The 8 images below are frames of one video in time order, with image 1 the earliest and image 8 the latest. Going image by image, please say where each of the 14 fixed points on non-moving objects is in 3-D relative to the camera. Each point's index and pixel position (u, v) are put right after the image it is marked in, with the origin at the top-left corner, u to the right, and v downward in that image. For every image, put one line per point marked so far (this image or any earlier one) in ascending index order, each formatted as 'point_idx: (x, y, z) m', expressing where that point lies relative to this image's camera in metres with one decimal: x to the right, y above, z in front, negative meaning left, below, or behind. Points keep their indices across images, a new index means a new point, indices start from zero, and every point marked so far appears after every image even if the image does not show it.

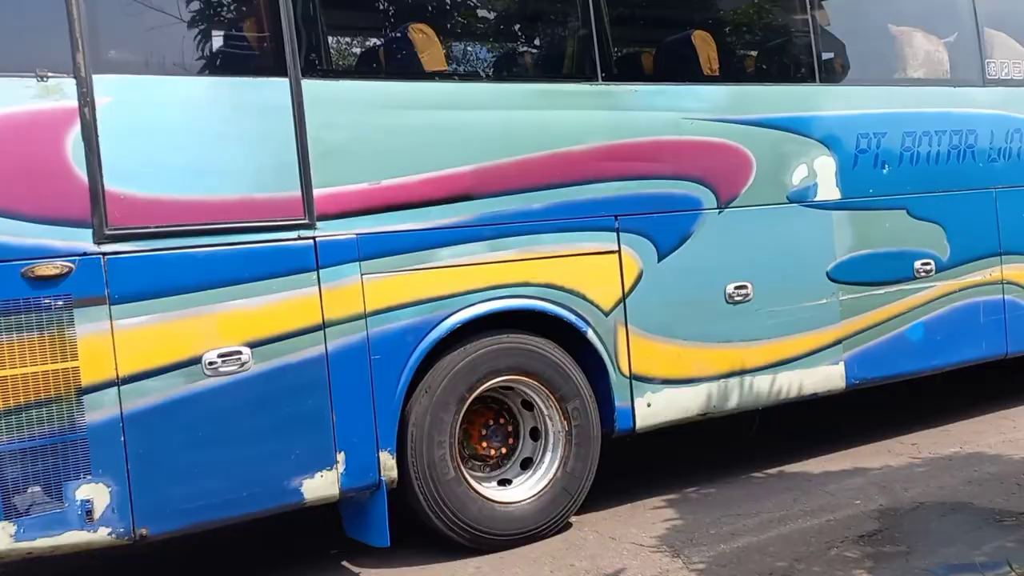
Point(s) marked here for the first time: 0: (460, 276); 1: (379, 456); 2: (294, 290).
0: (-0.3, +0.1, +4.2) m
1: (-0.6, -0.8, +4.1) m
2: (-1.0, 0.0, +3.8) m
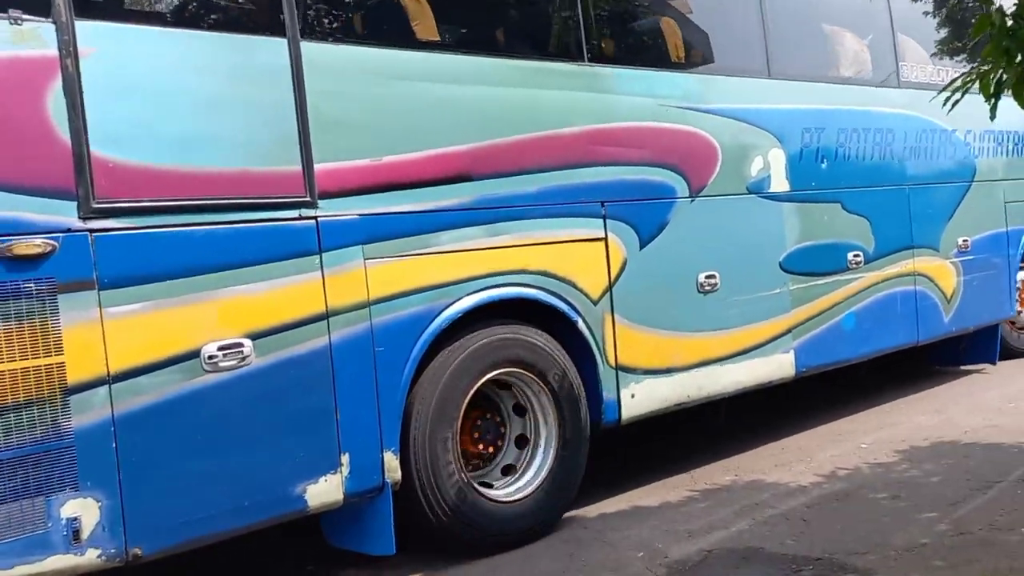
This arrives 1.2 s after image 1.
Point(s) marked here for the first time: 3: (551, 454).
0: (-0.2, +0.1, +4.0) m
1: (-0.6, -0.7, +3.8) m
2: (-0.9, 0.0, +3.4) m
3: (+0.2, -0.9, +4.4) m
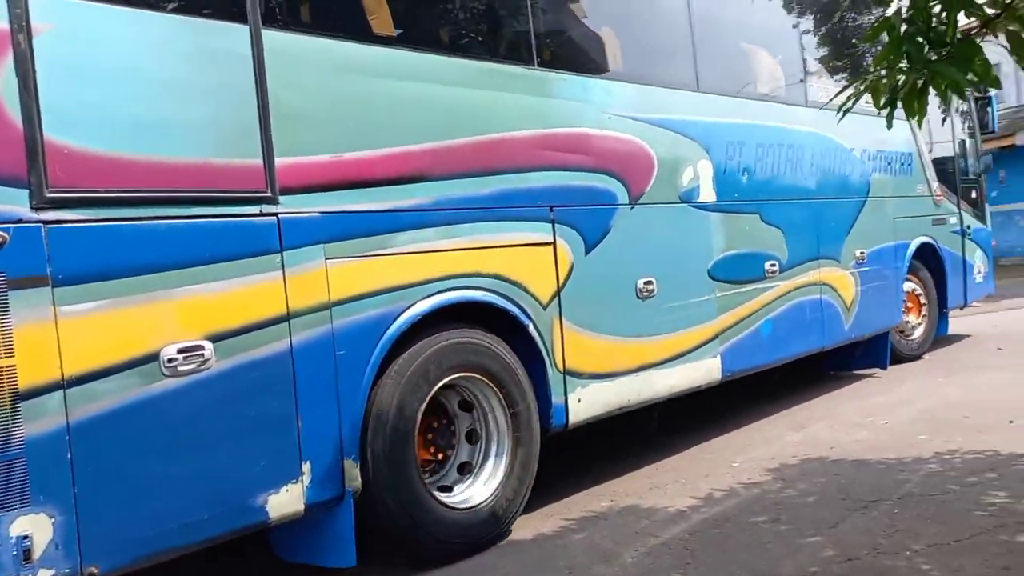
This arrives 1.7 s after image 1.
0: (-0.4, +0.1, +3.9) m
1: (-0.7, -0.7, +3.6) m
2: (-1.0, 0.0, +3.3) m
3: (0.0, -0.9, +4.4) m
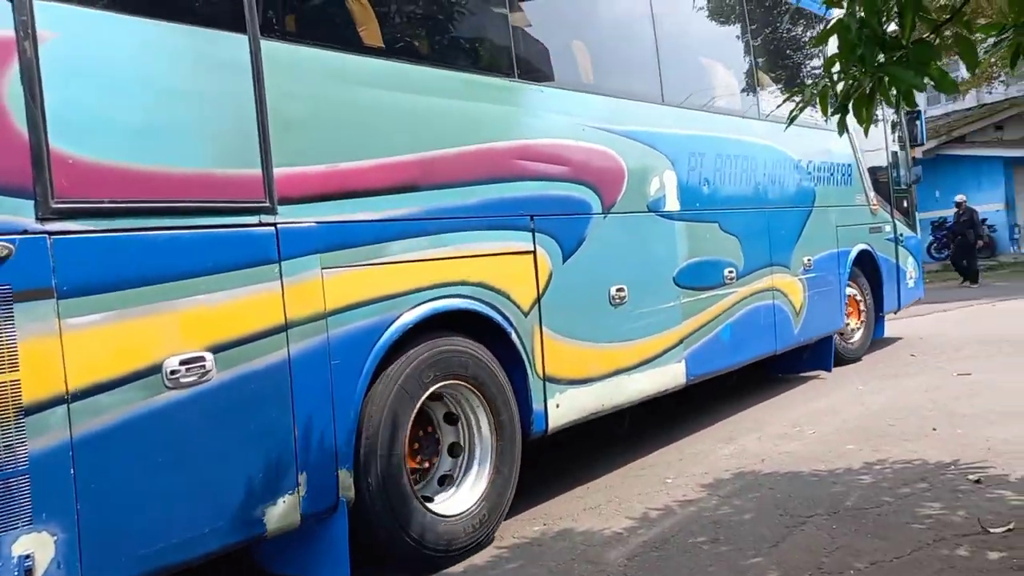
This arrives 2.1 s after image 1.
0: (-0.5, +0.1, +3.9) m
1: (-0.7, -0.8, +3.6) m
2: (-1.0, 0.0, +3.3) m
3: (-0.1, -0.9, +4.4) m
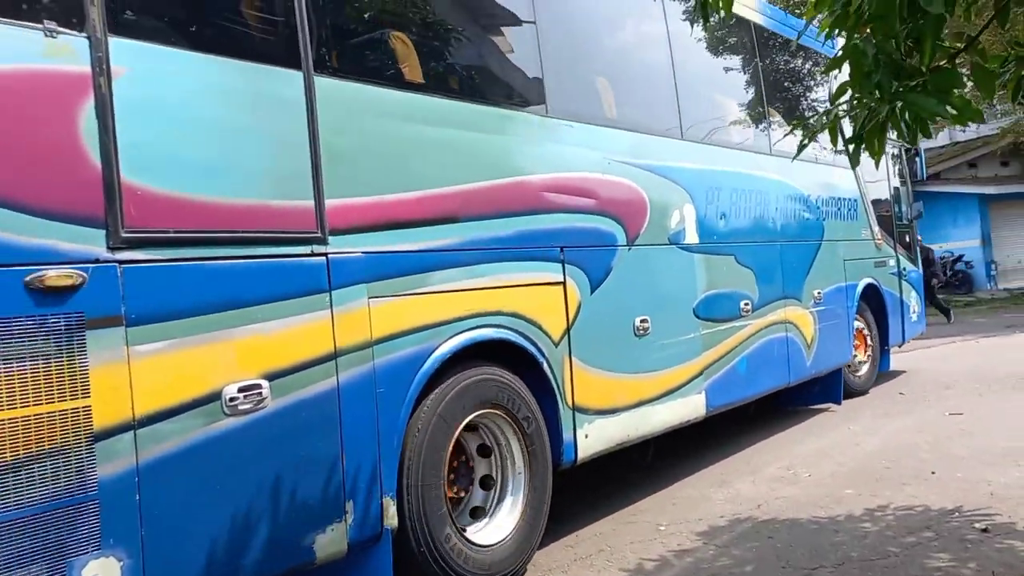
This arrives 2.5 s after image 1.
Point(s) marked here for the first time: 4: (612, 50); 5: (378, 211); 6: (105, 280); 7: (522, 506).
0: (-0.3, -0.1, +4.0) m
1: (-0.5, -0.9, +3.6) m
2: (-0.8, -0.1, +3.3) m
3: (+0.1, -1.1, +4.4) m
4: (+0.7, +1.5, +5.4) m
5: (-0.6, +0.3, +3.7) m
6: (-1.3, 0.0, +2.7) m
7: (+0.1, -1.1, +4.4) m
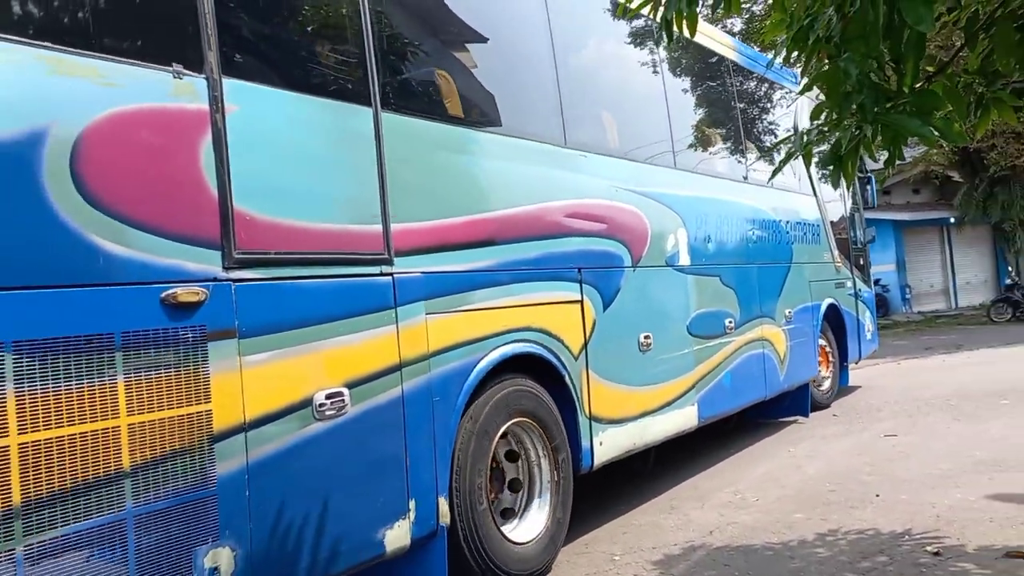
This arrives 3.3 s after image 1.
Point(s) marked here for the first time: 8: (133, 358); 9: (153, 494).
0: (-0.1, -0.1, +4.4) m
1: (-0.3, -1.0, +4.0) m
2: (-0.6, -0.2, +3.6) m
3: (+0.2, -1.2, +4.8) m
4: (+0.7, +1.4, +5.9) m
5: (-0.4, +0.2, +4.0) m
6: (-1.0, 0.0, +3.0) m
7: (+0.2, -1.2, +4.8) m
8: (-1.2, -0.2, +2.8) m
9: (-1.2, -0.7, +2.8) m
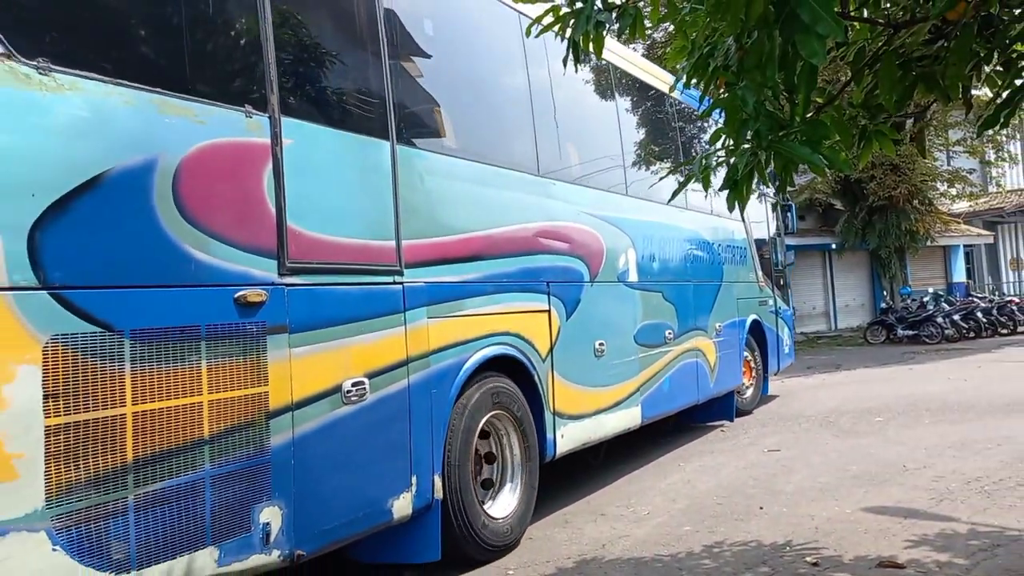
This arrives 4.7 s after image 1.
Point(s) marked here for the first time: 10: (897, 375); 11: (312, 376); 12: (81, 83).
0: (-0.2, -0.2, +5.1) m
1: (-0.4, -1.0, +4.6) m
2: (-0.6, -0.2, +4.3) m
3: (0.0, -1.2, +5.5) m
4: (+0.5, +1.3, +6.7) m
5: (-0.5, +0.2, +4.7) m
6: (-1.0, 0.0, +3.6) m
7: (0.0, -1.3, +5.5) m
8: (-1.2, -0.2, +3.4) m
9: (-1.1, -0.7, +3.4) m
10: (+6.7, -1.5, +15.1) m
11: (-0.9, -0.4, +3.8) m
12: (-1.5, +0.7, +3.0) m
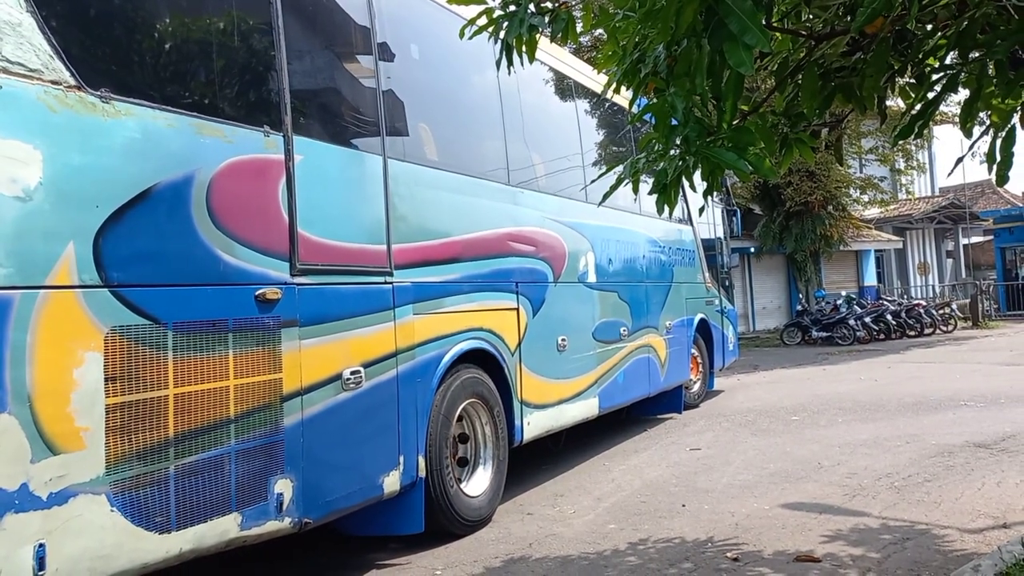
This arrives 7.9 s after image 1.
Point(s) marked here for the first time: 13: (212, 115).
0: (-0.4, -0.2, +5.6) m
1: (-0.6, -1.0, +5.2) m
2: (-0.7, -0.2, +4.8) m
3: (-0.2, -1.2, +6.1) m
4: (+0.1, +1.3, +7.3) m
5: (-0.6, +0.2, +5.2) m
6: (-1.1, 0.0, +4.1) m
7: (-0.2, -1.3, +6.1) m
8: (-1.2, -0.2, +3.8) m
9: (-1.2, -0.7, +3.9) m
10: (+5.7, -1.6, +16.2) m
11: (-1.0, -0.4, +4.3) m
12: (-1.5, +0.7, +3.4) m
13: (-1.3, +0.8, +3.8) m
